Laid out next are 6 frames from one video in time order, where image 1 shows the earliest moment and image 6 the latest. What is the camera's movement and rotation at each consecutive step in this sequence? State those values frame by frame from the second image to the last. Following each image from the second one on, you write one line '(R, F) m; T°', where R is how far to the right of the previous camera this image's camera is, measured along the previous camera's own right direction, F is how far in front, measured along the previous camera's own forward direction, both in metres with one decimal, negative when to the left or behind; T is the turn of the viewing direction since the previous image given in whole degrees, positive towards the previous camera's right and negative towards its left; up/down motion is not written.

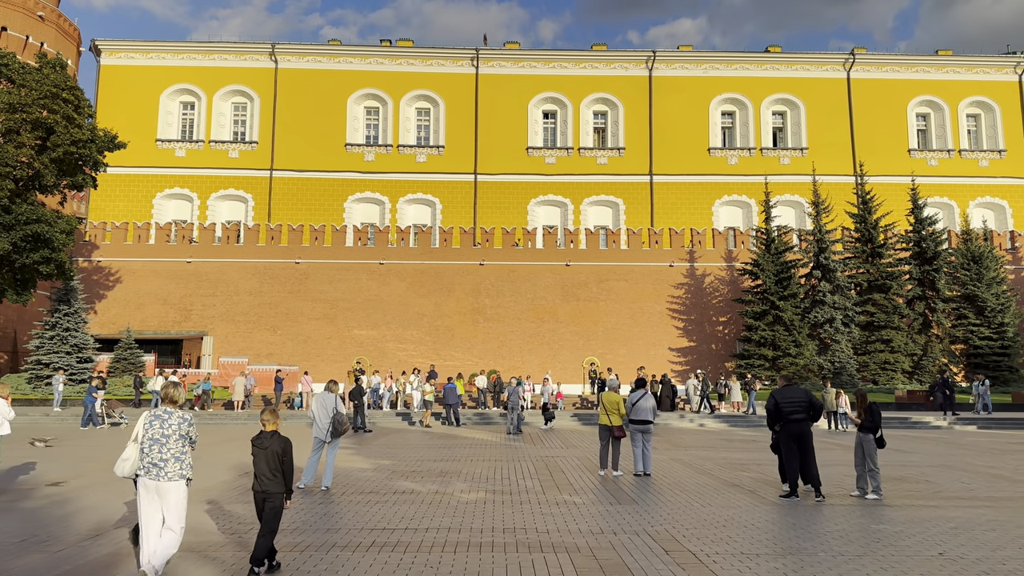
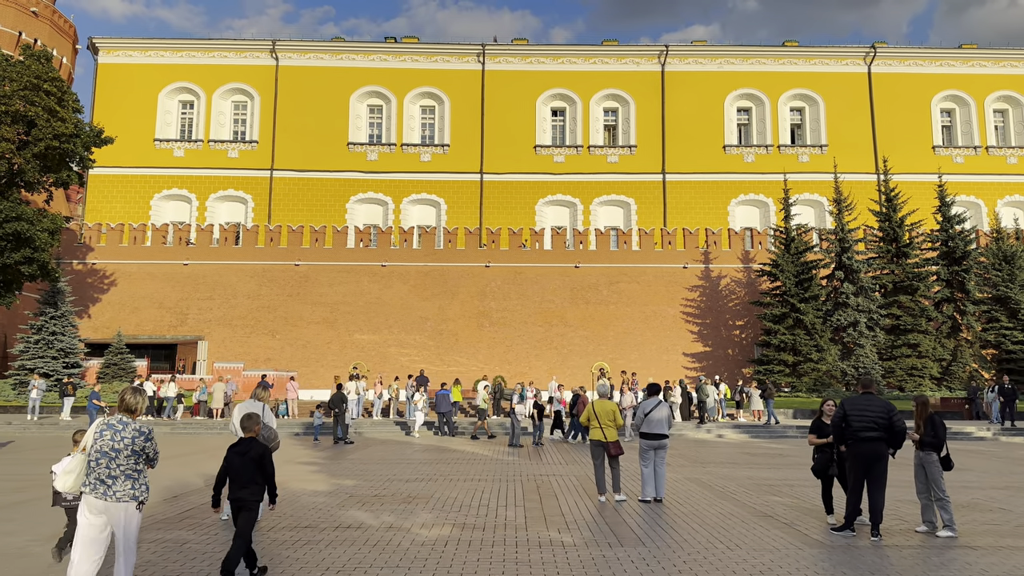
(+0.2, +1.1) m; -1°
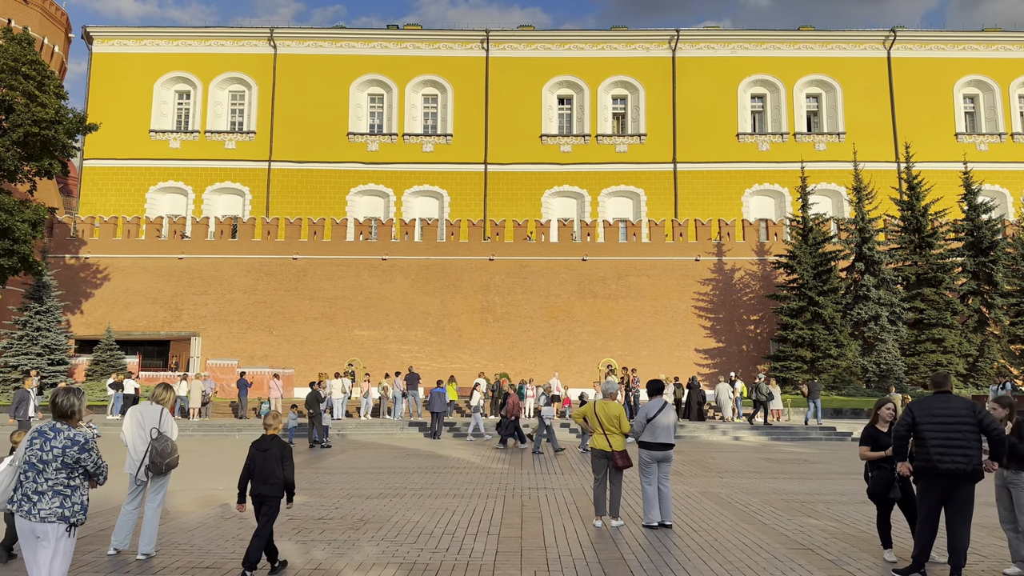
(+0.2, +1.0) m; -1°
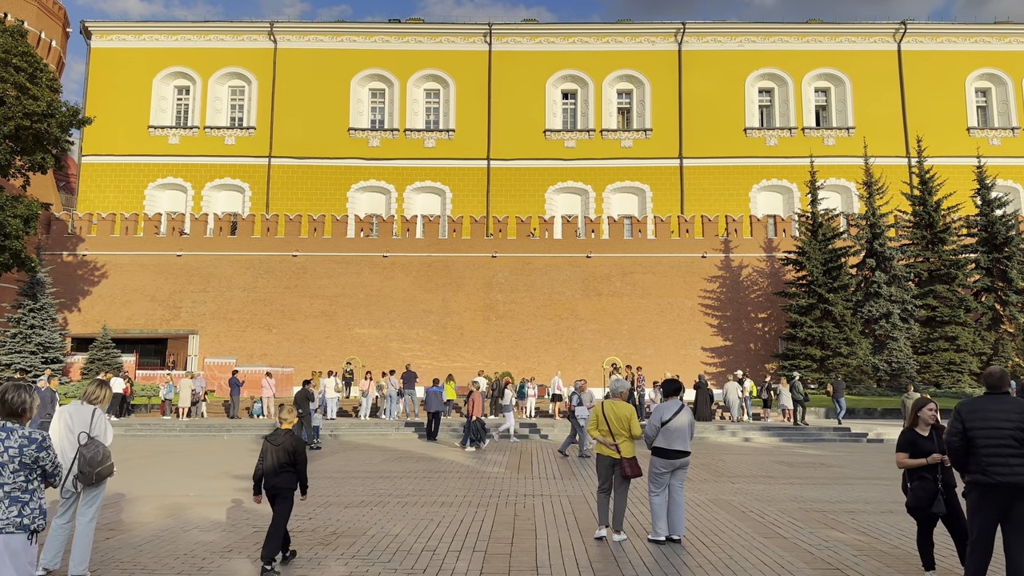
(+0.1, +0.5) m; 0°
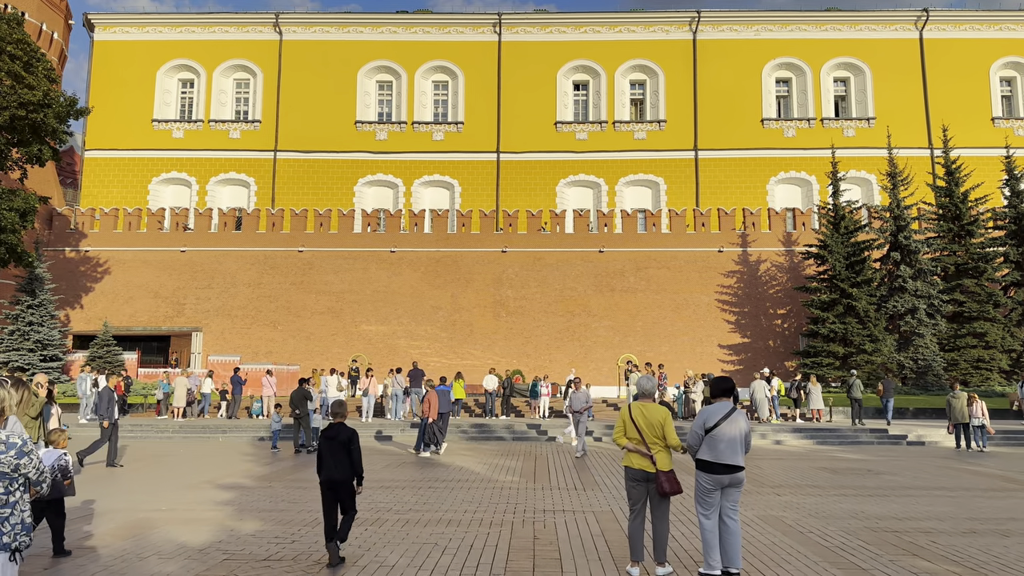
(0.0, +0.7) m; -1°
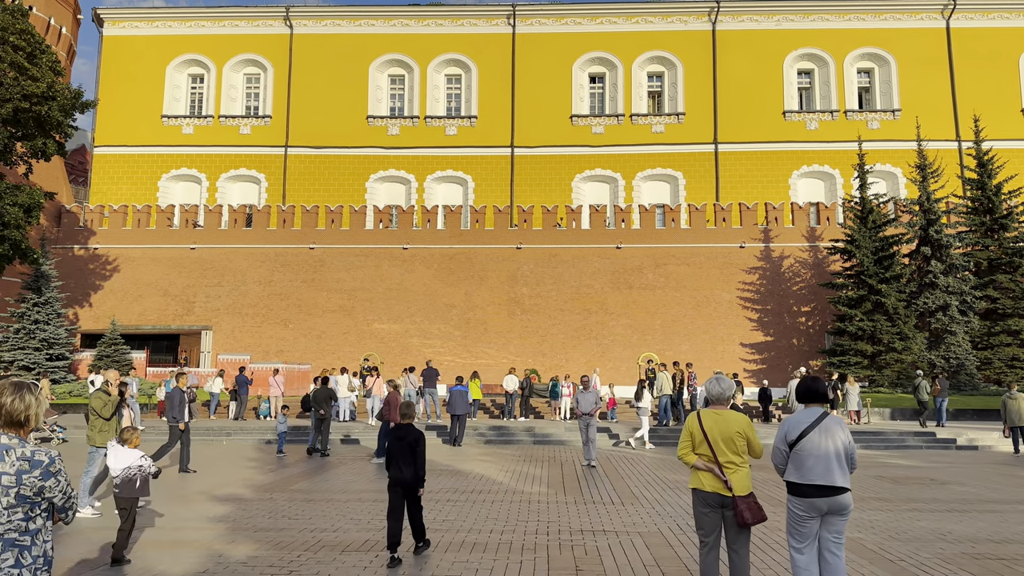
(-0.1, +0.6) m; -1°
